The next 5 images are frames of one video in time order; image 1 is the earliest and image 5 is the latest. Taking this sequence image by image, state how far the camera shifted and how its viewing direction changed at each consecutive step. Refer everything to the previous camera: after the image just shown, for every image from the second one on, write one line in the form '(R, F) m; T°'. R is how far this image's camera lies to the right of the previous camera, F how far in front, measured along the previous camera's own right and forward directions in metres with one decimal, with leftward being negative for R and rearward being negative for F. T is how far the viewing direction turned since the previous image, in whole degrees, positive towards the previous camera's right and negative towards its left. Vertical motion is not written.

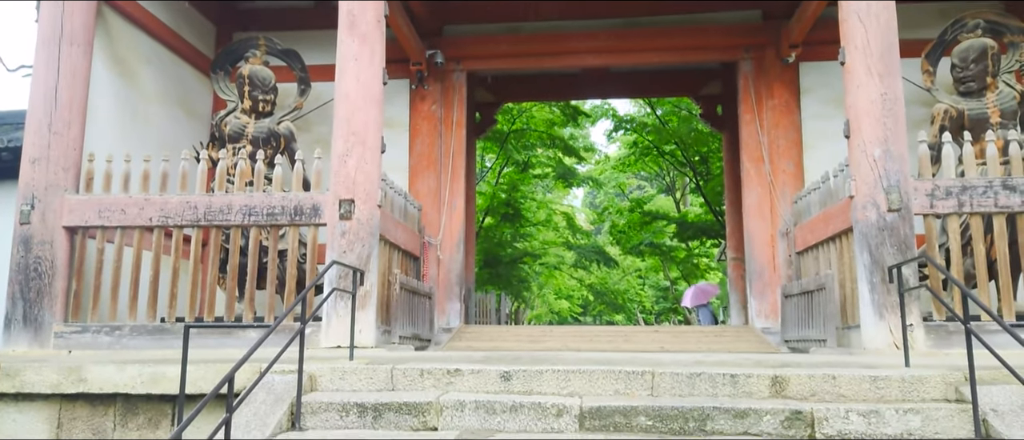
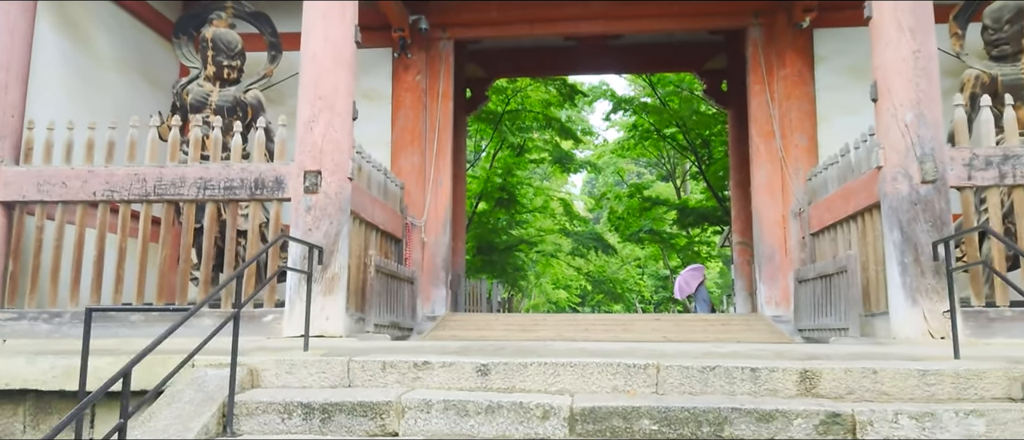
(+0.1, +0.6) m; 0°
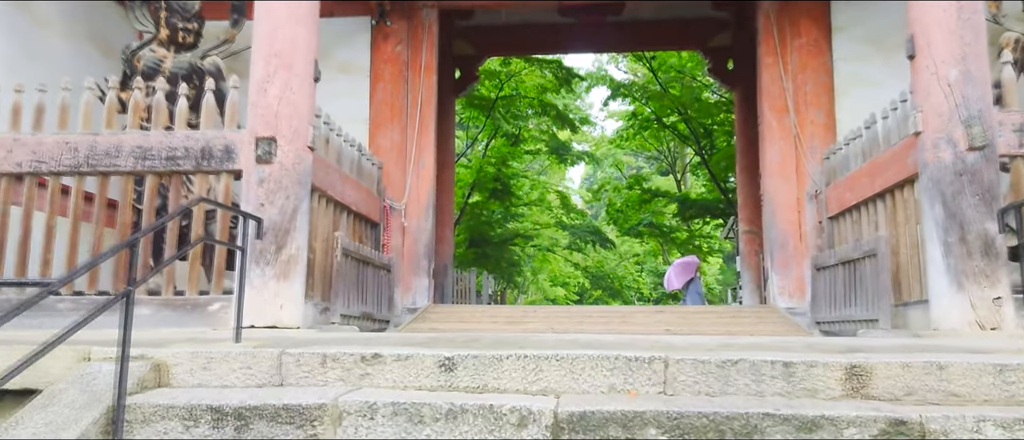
(+0.1, +0.6) m; 0°
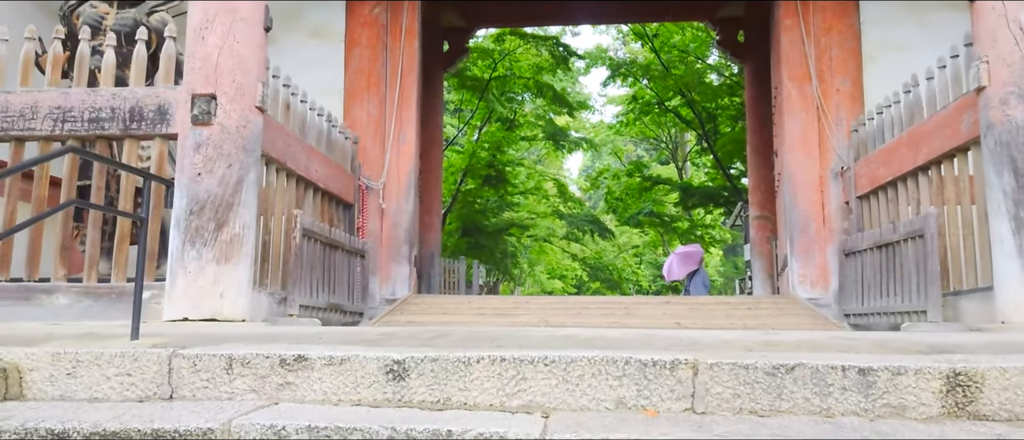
(+0.1, +0.7) m; 0°
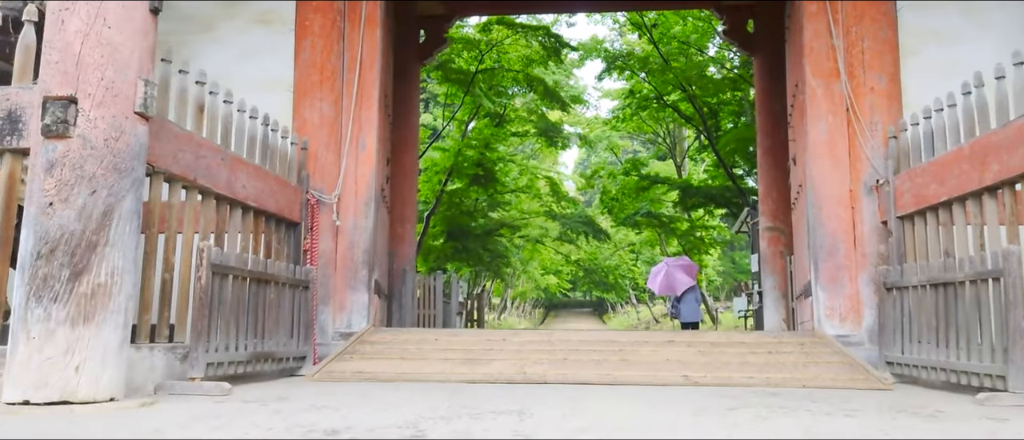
(+0.1, +0.9) m; 0°
